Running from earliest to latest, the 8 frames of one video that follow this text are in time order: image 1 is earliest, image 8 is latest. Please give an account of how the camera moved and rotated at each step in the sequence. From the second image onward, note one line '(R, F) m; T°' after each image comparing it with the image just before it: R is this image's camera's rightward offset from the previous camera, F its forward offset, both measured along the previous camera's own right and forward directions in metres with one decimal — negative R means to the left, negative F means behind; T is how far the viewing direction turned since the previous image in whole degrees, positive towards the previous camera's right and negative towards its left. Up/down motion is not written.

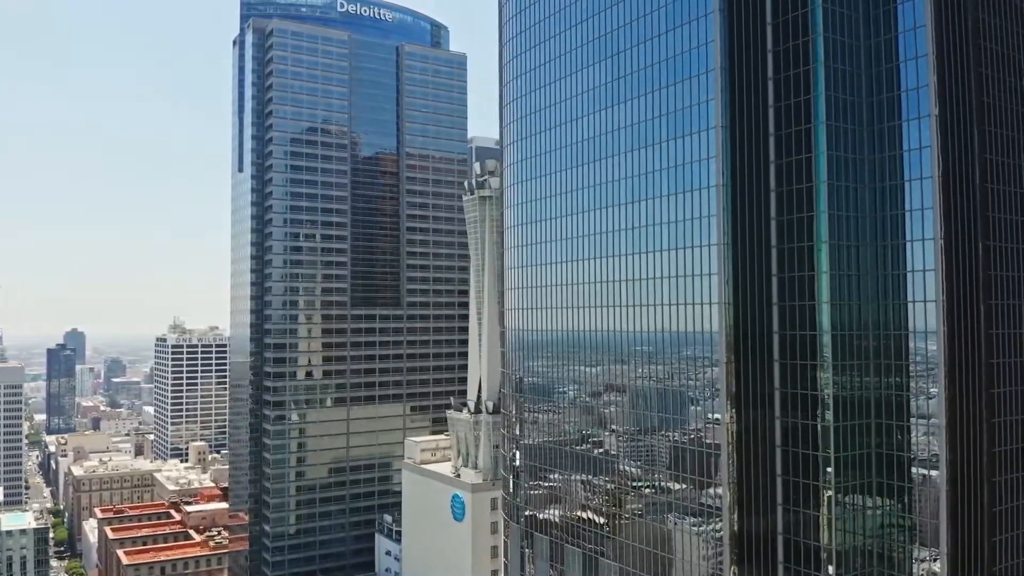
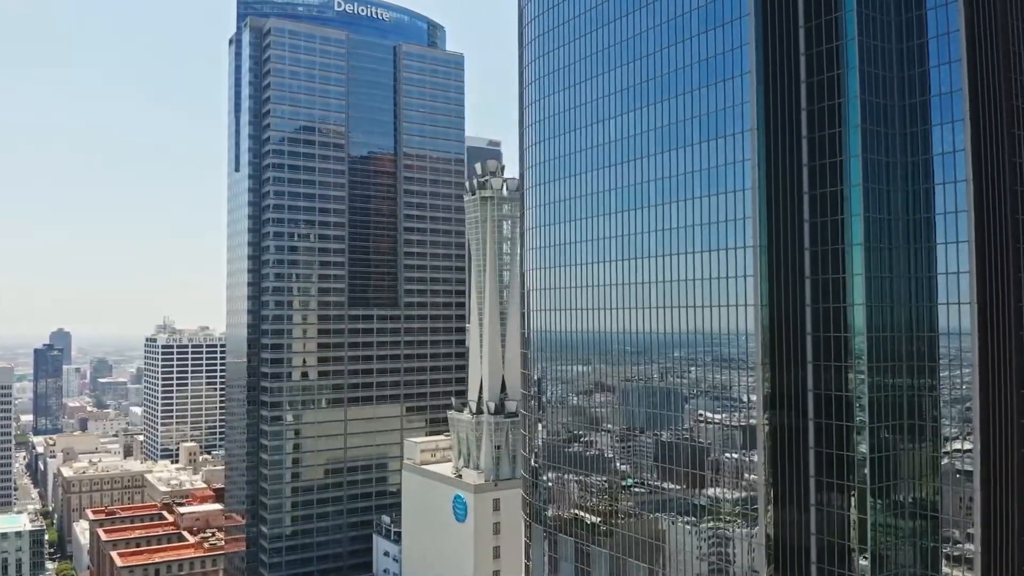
(-1.9, 0.0) m; +1°
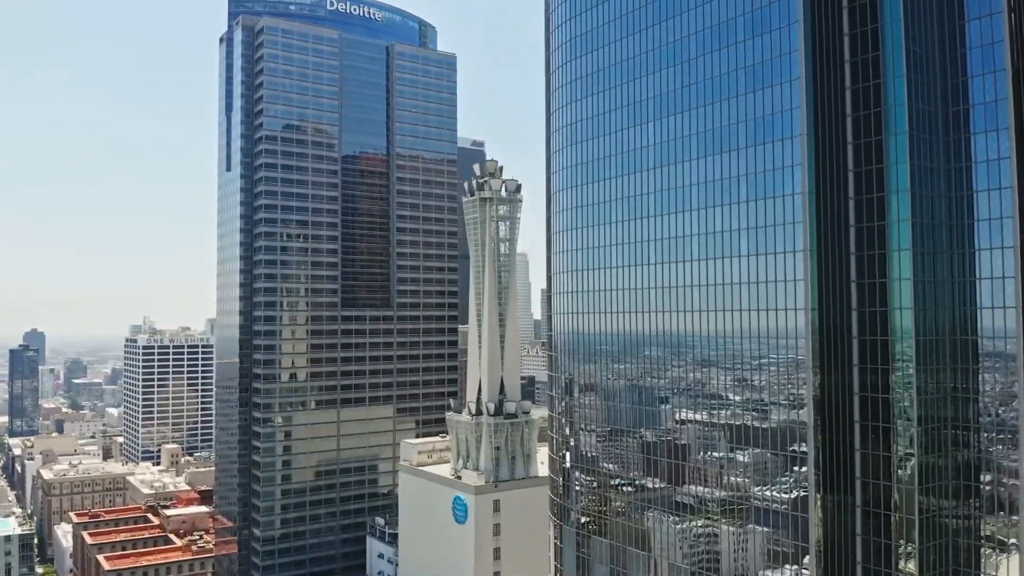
(-2.9, 0.0) m; +1°
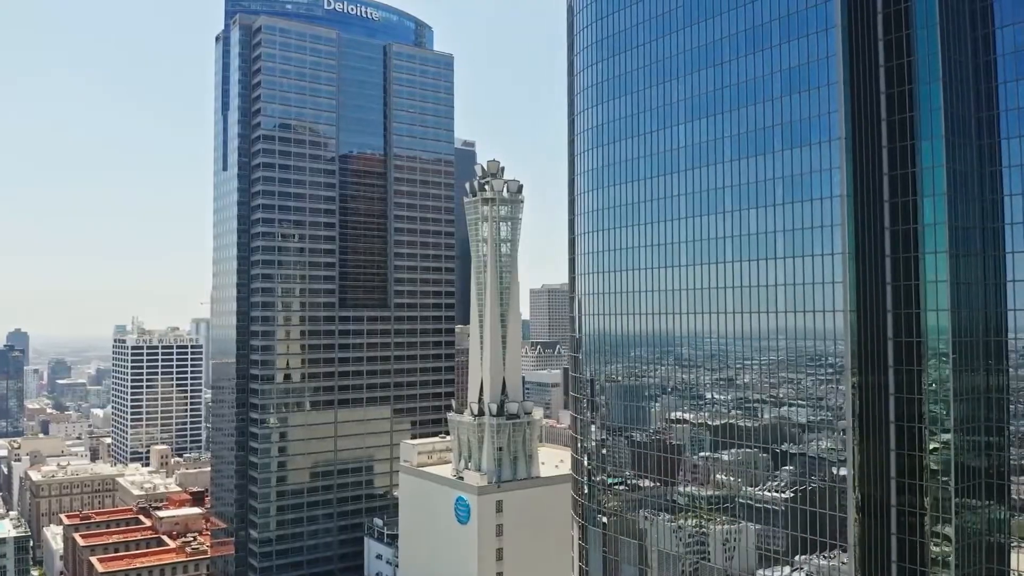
(-2.2, -0.1) m; +1°
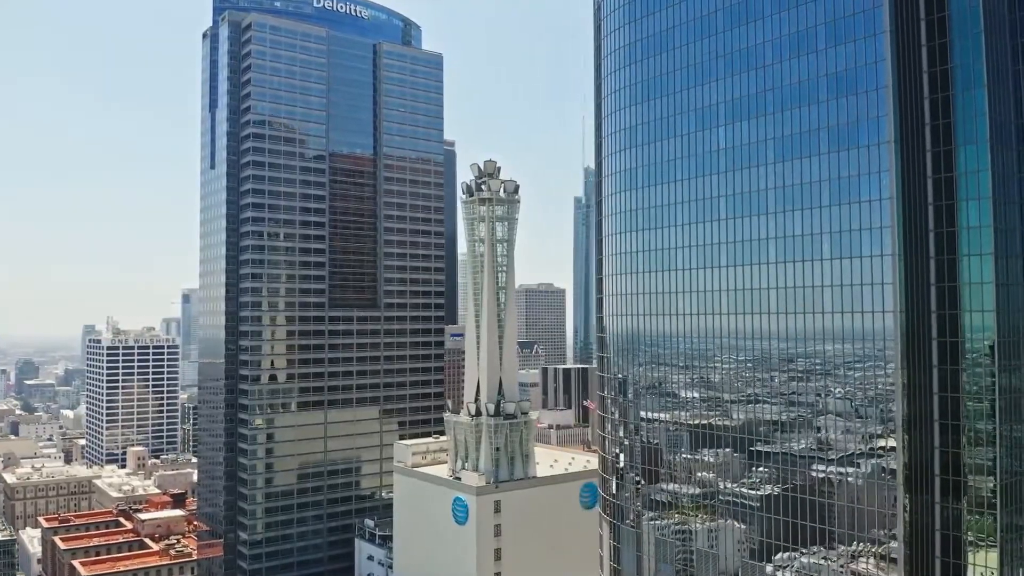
(-3.2, 0.0) m; +2°
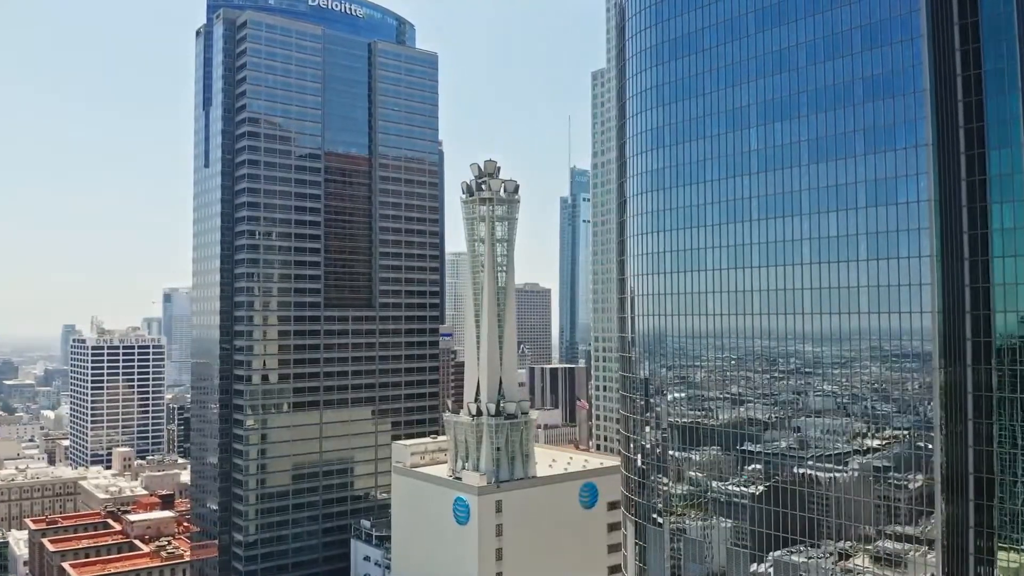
(-2.4, 0.0) m; +1°
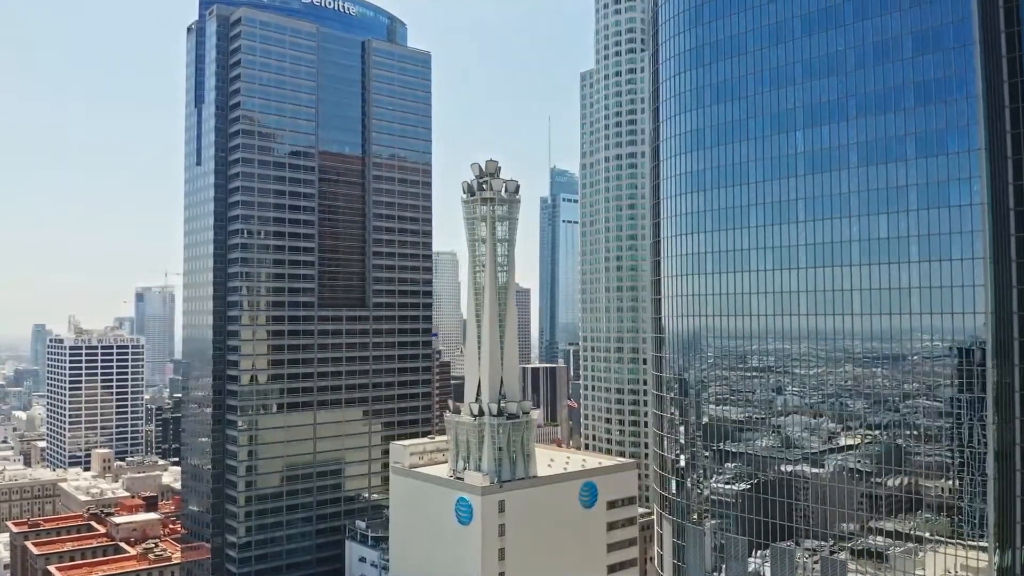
(-3.5, -0.1) m; +2°
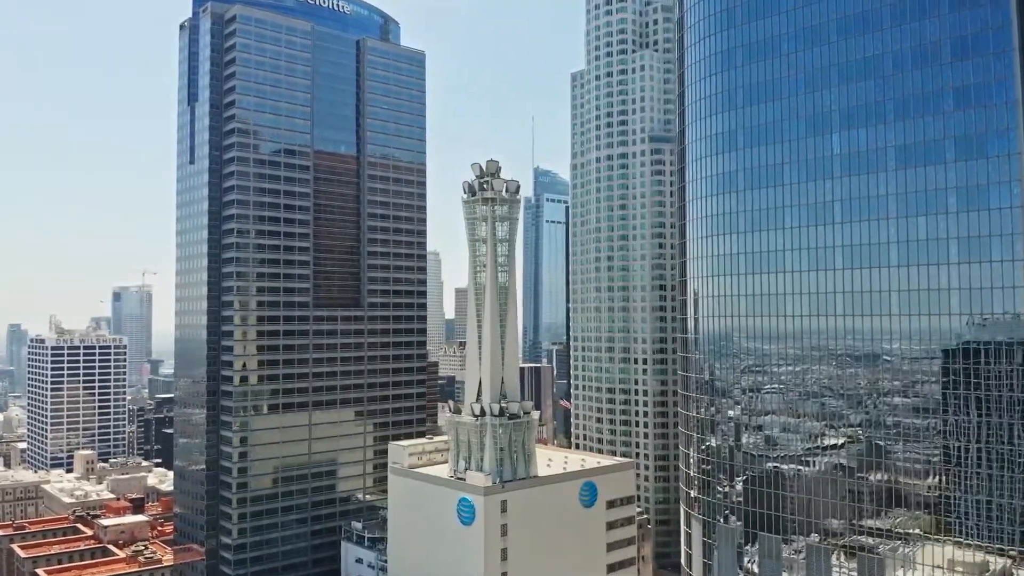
(-2.9, -0.1) m; +1°
